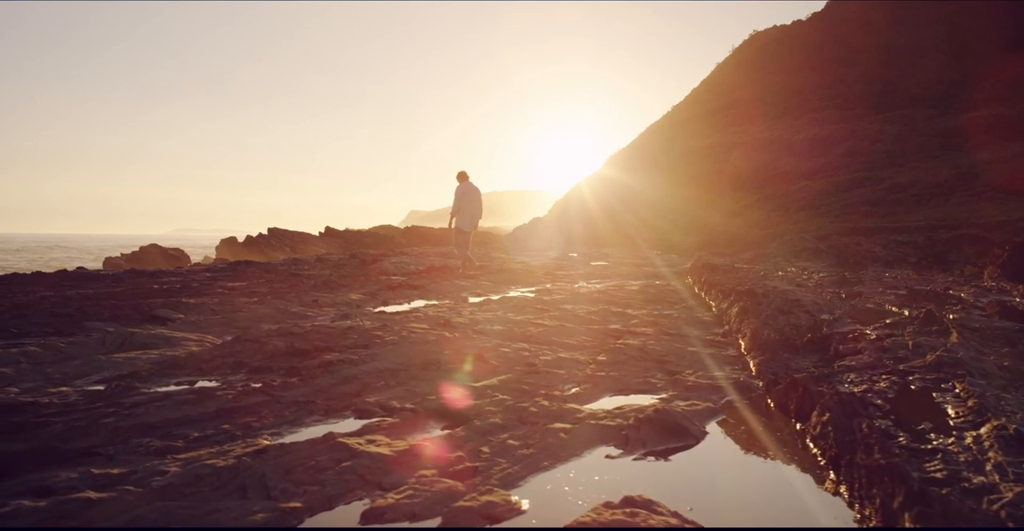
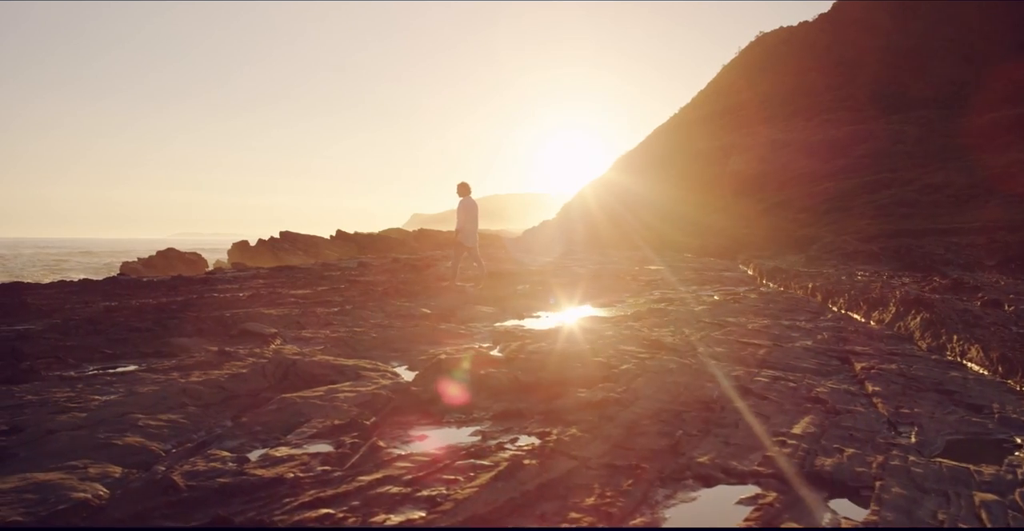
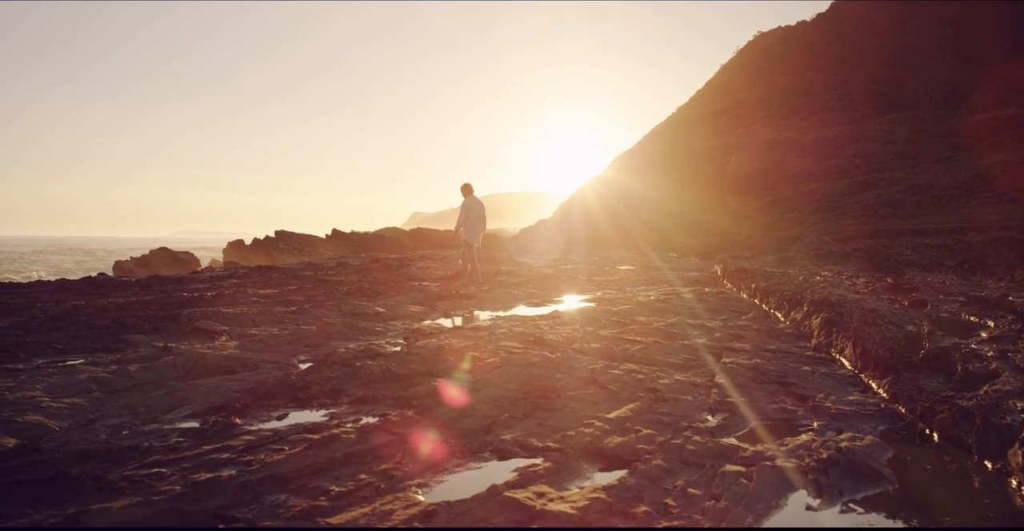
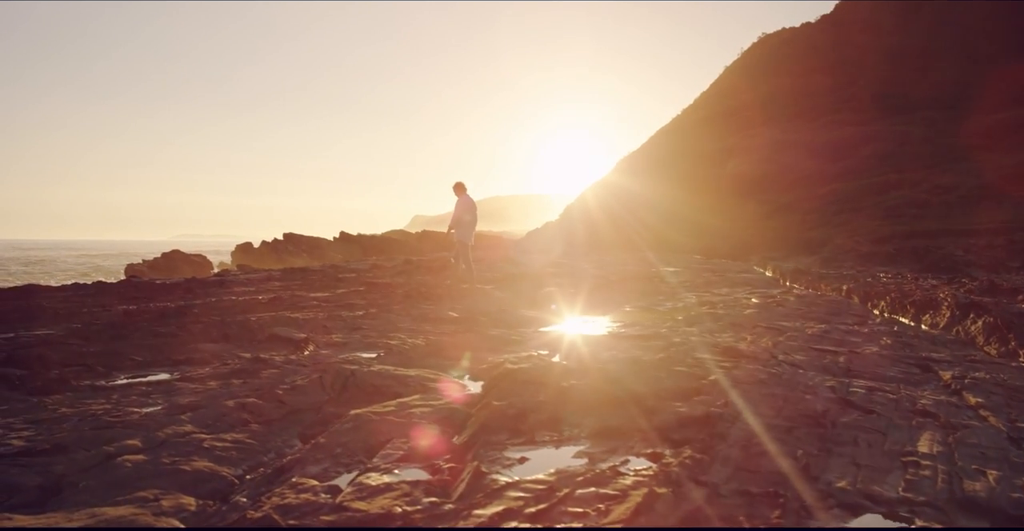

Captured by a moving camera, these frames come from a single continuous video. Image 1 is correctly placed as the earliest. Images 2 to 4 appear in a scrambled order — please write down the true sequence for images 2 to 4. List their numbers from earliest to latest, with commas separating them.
3, 2, 4
